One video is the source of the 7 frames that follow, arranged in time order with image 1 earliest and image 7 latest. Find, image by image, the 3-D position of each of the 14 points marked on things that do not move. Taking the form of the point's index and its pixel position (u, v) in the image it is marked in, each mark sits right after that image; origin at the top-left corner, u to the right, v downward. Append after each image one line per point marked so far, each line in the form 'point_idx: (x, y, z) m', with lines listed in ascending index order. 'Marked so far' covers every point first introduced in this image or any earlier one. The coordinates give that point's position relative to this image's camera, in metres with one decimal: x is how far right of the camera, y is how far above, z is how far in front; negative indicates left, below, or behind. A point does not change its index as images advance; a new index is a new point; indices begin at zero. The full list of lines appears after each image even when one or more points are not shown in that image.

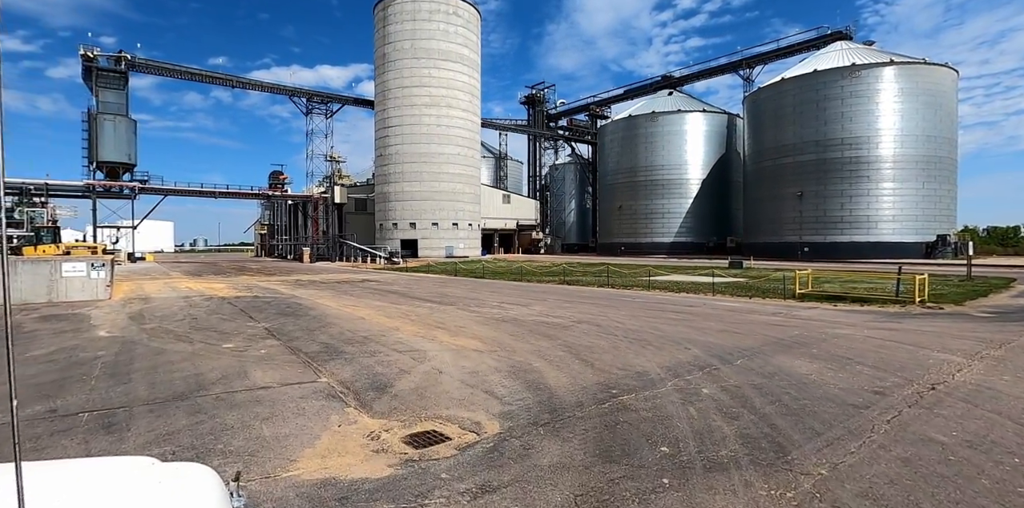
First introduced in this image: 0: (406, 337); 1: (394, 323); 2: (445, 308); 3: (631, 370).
0: (-2.5, -2.0, +11.9) m
1: (-3.3, -2.0, +13.9) m
2: (-2.4, -1.9, +17.1) m
3: (+2.2, -2.2, +9.1) m
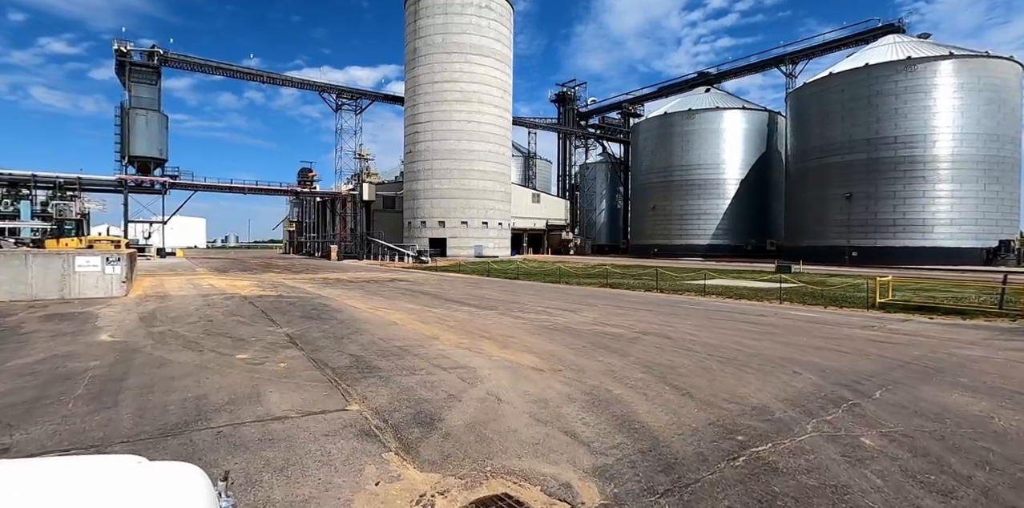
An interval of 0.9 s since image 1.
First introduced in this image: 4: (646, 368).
0: (-1.3, -2.0, +10.1) m
1: (-1.9, -1.9, +12.1) m
2: (-0.8, -1.8, +15.3) m
3: (+3.4, -2.2, +7.0) m
4: (+2.5, -2.1, +9.0) m
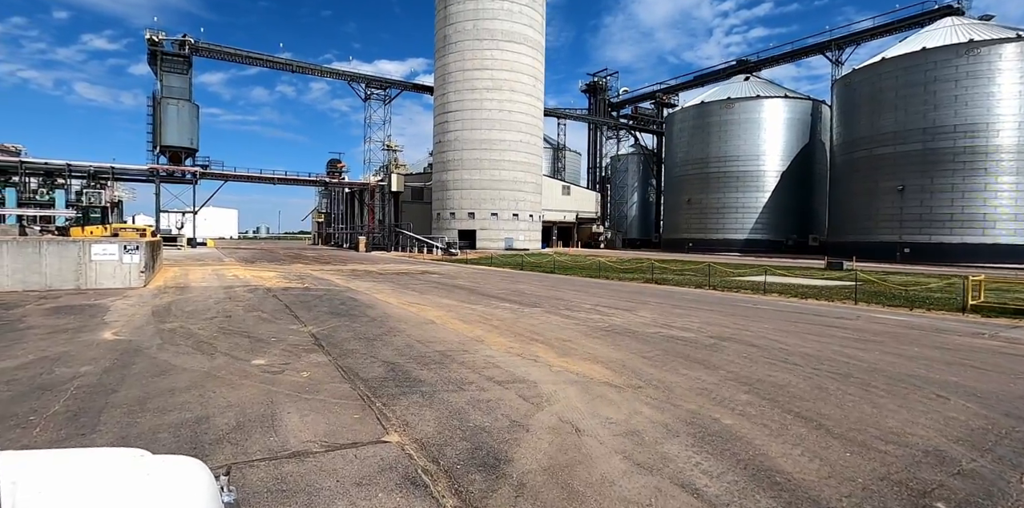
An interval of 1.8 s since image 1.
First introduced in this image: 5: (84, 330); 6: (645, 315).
0: (-0.2, -1.8, +8.5) m
1: (-0.7, -1.7, +10.6) m
2: (+0.5, -1.6, +13.7) m
3: (+4.3, -2.0, +5.3) m
4: (+3.5, -2.0, +7.3) m
5: (-7.8, -1.4, +9.0) m
6: (+3.7, -1.7, +13.7) m
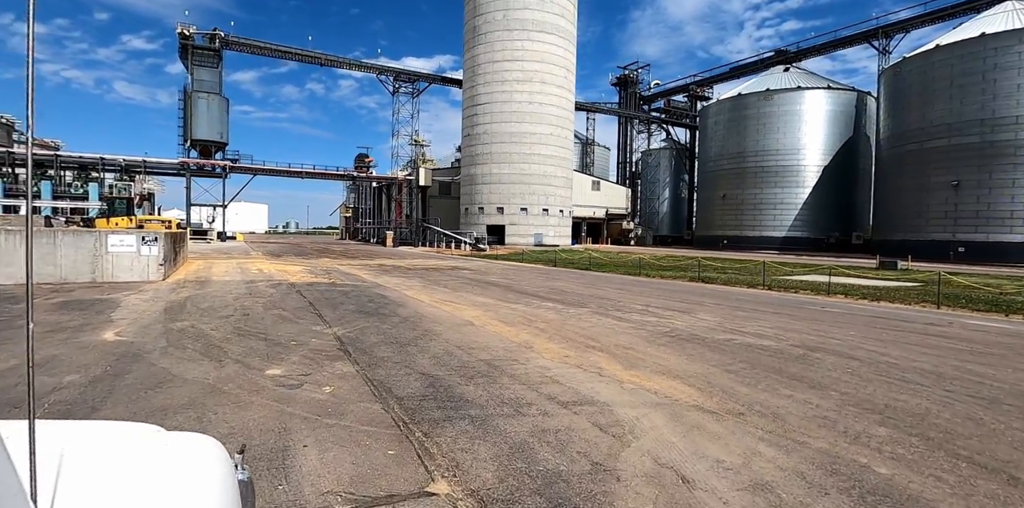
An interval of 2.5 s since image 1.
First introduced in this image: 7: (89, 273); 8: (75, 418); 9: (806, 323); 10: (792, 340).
0: (+0.7, -1.7, +7.2) m
1: (+0.2, -1.6, +9.2) m
2: (+1.6, -1.5, +12.3) m
3: (+5.0, -2.0, +3.7) m
4: (+4.3, -1.9, +5.7) m
5: (-6.9, -1.2, +8.0) m
6: (+4.8, -1.6, +12.2) m
7: (-11.2, -0.5, +13.0) m
8: (-4.1, -1.5, +4.6) m
9: (+7.1, -1.7, +11.9) m
10: (+5.6, -1.7, +9.8) m
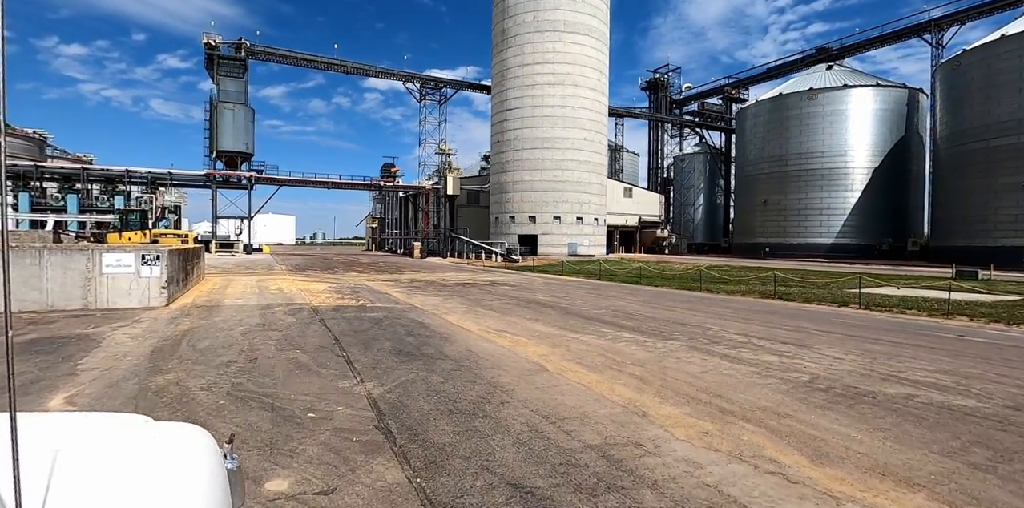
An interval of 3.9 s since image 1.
0: (+1.9, -2.0, +4.6) m
1: (+1.6, -1.9, +6.7) m
2: (+3.1, -1.8, +9.7) m
3: (+6.0, -2.2, +0.9) m
4: (+5.4, -2.1, +3.0) m
5: (-5.7, -1.6, +5.8) m
6: (+6.3, -2.0, +9.4) m
7: (-9.7, -1.0, +11.0) m
8: (-3.0, -1.8, +2.3) m
9: (+8.6, -2.0, +9.1) m
10: (+6.9, -2.0, +7.0) m
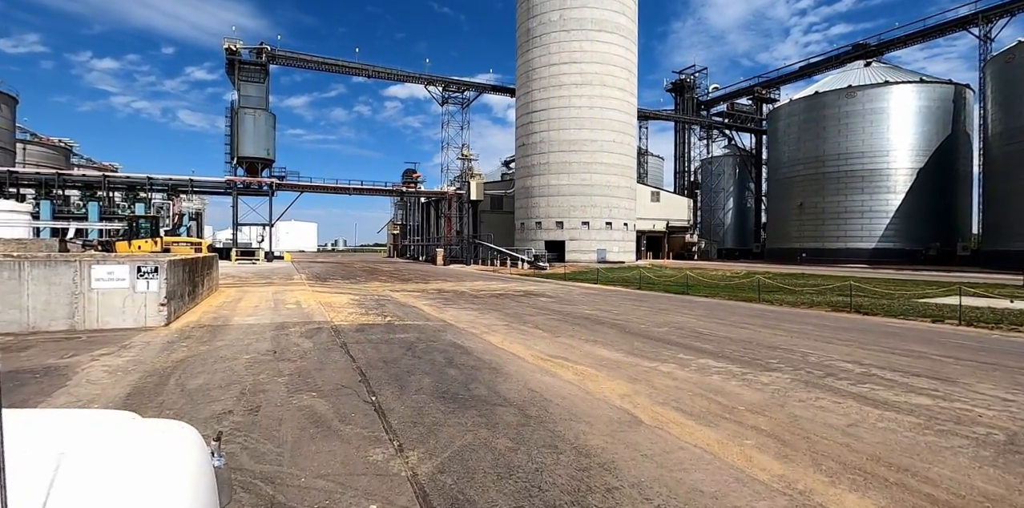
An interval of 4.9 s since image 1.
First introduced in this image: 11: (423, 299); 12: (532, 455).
0: (+2.8, -2.1, +2.6) m
1: (+2.5, -2.0, +4.7) m
2: (+4.1, -2.0, +7.6) m
3: (+6.7, -2.2, -1.2) m
4: (+6.2, -2.2, +0.8) m
5: (-4.8, -1.8, +4.1) m
6: (+7.3, -2.1, +7.2) m
7: (-8.6, -1.2, +9.4) m
8: (-2.2, -1.9, +0.5) m
9: (+9.6, -2.1, +6.8) m
10: (+7.9, -2.1, +4.8) m
11: (-3.3, -1.7, +18.1) m
12: (+0.2, -1.9, +4.7) m
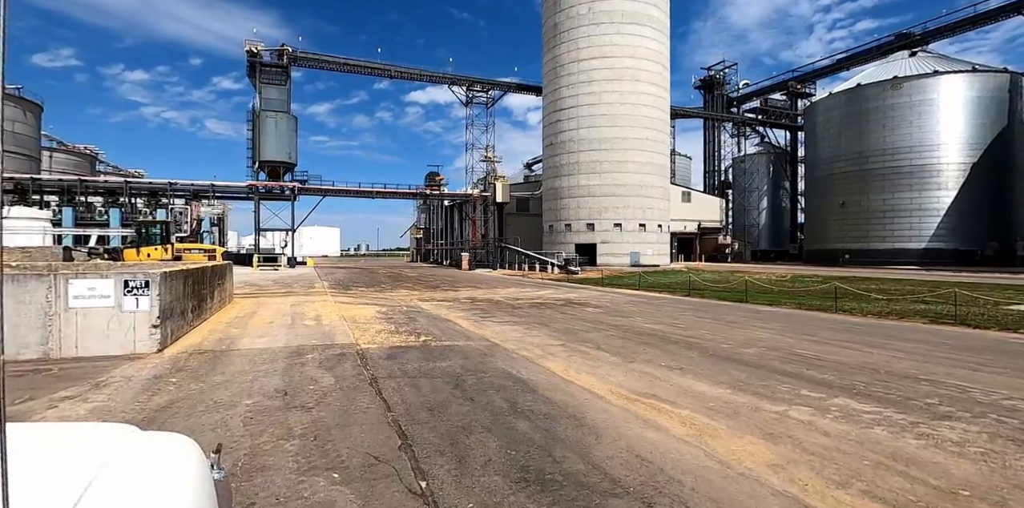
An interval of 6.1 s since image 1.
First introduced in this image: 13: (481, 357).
0: (+3.6, -2.1, +0.5) m
1: (+3.4, -2.1, +2.6) m
2: (+5.2, -2.1, +5.4) m
3: (+7.4, -2.2, -3.6) m
4: (+7.0, -2.2, -1.4) m
5: (-3.9, -1.9, +2.2) m
6: (+8.4, -2.2, +4.9) m
7: (-7.5, -1.4, +7.7) m
8: (-1.5, -2.0, -1.4) m
9: (+10.6, -2.2, +4.4) m
10: (+8.8, -2.2, +2.4) m
11: (-1.8, -1.9, +16.2) m
12: (+1.1, -2.0, +2.7) m
13: (-0.6, -1.9, +9.0) m
